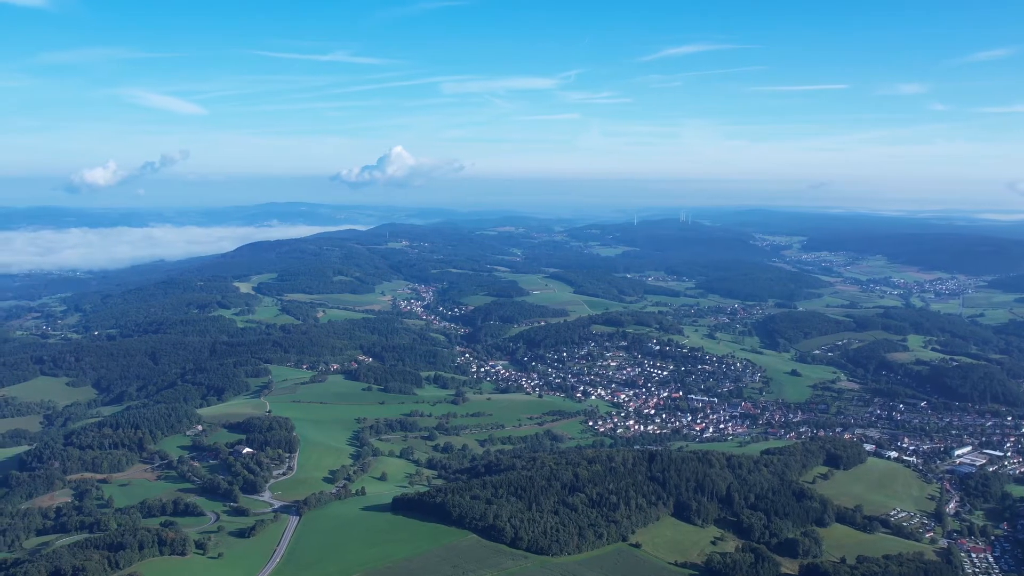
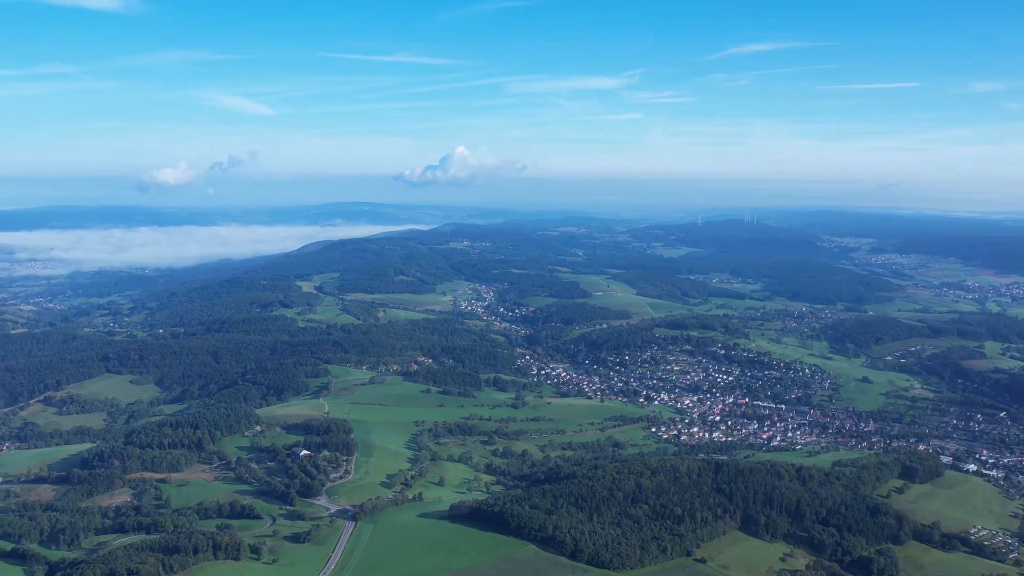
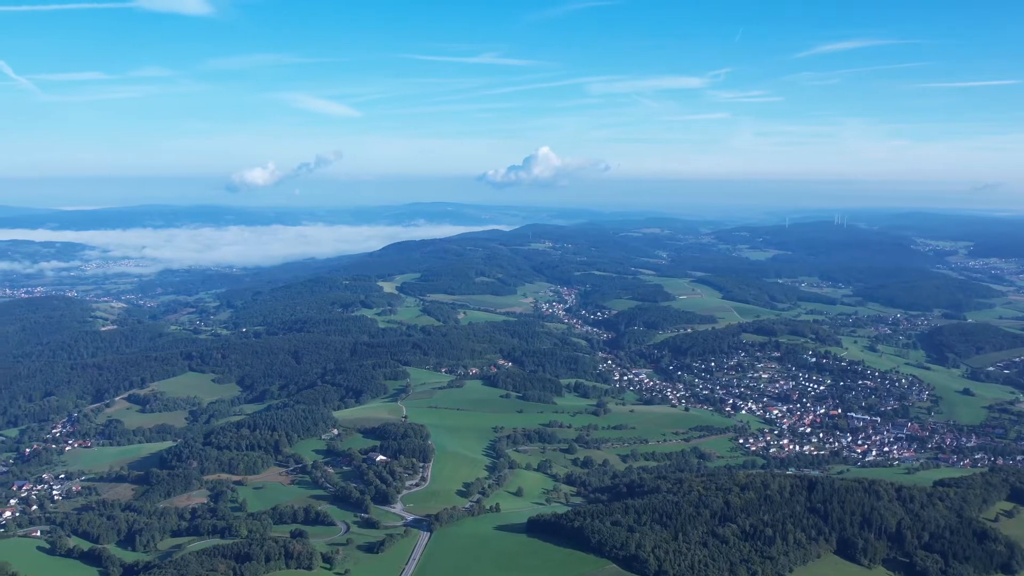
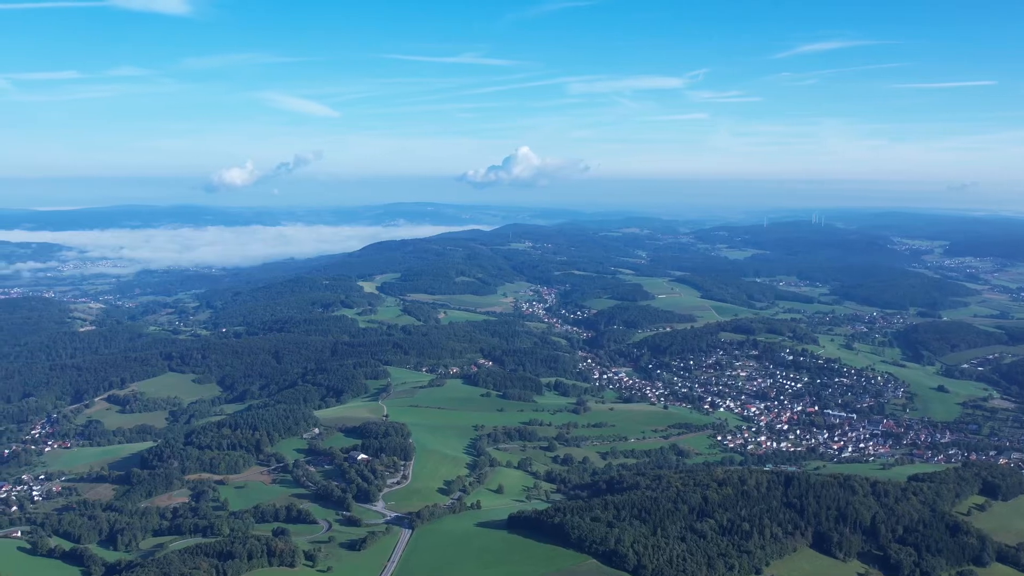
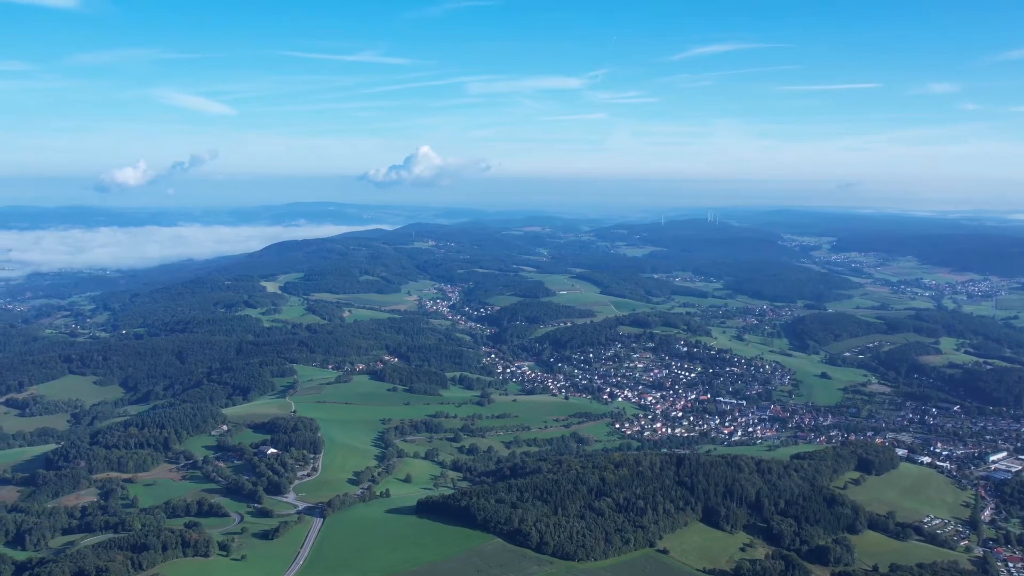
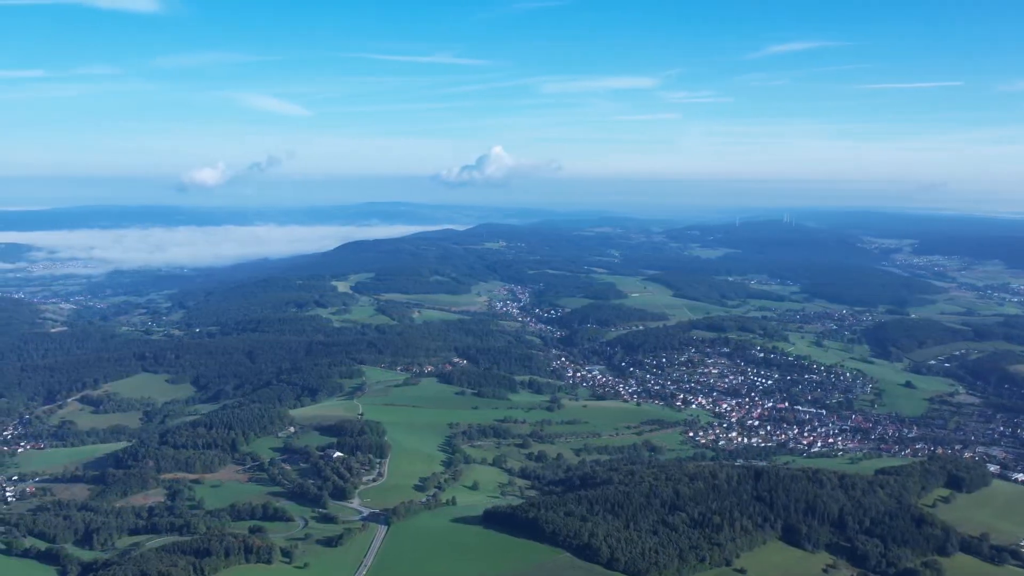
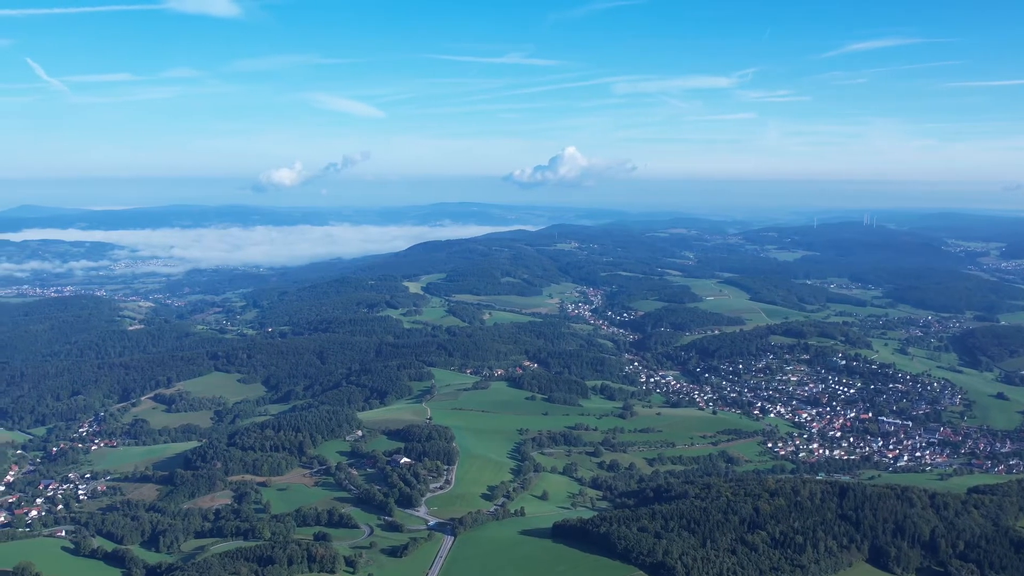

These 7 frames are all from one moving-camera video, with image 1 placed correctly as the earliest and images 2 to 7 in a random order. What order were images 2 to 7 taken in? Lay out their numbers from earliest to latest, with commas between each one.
5, 2, 6, 4, 3, 7
